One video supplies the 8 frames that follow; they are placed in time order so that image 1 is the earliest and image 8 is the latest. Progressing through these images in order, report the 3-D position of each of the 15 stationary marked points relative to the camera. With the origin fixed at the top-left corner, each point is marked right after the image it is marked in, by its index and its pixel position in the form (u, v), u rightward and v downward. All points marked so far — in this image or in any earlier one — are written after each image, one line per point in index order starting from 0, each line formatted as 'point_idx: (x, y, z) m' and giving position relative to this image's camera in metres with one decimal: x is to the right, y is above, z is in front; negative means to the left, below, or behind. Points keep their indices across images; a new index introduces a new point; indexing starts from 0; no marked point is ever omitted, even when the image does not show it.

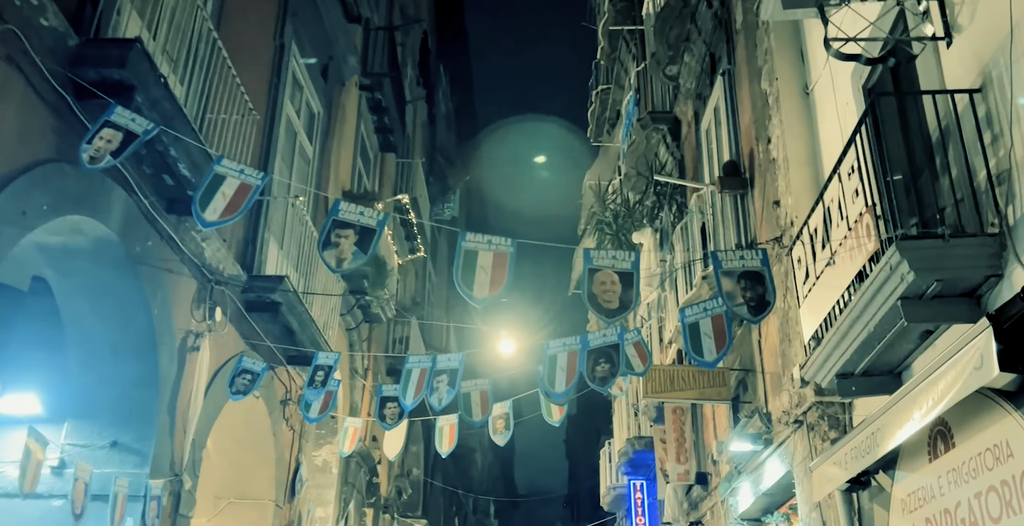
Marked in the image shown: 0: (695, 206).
0: (+2.0, +0.7, +10.1) m
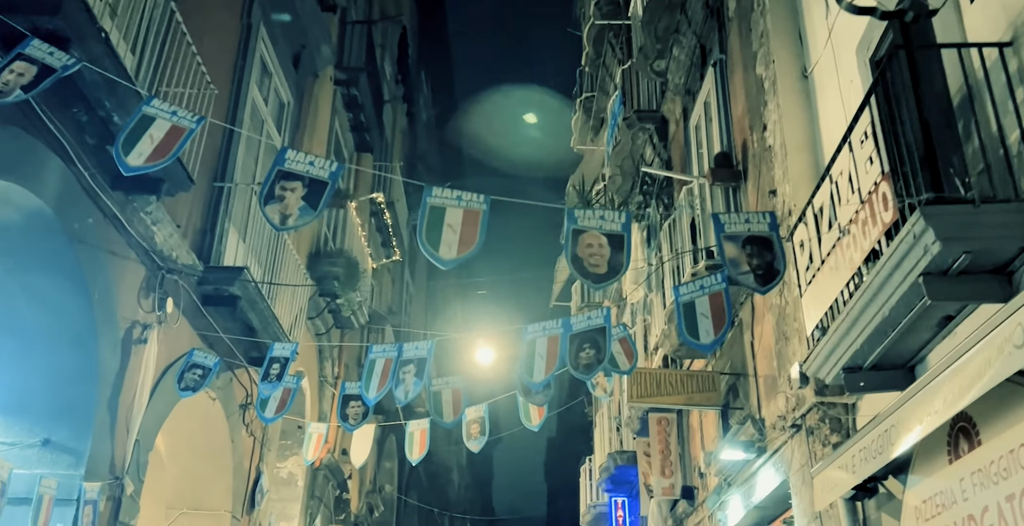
0: (+1.8, +0.7, +9.6) m
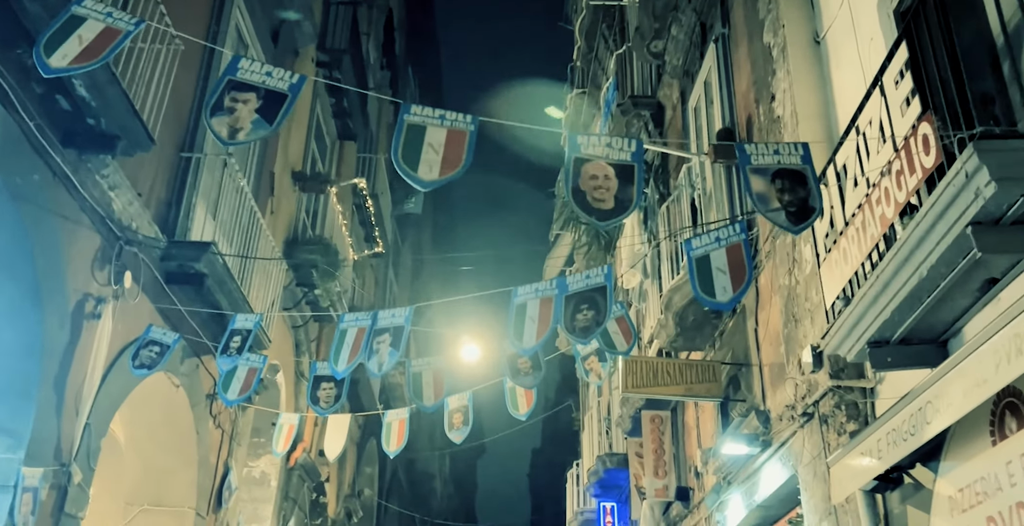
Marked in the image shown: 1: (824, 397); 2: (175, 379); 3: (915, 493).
0: (+1.7, +0.8, +9.0) m
1: (+2.1, -0.9, +6.2) m
2: (-3.1, -1.1, +8.4) m
3: (+2.3, -1.3, +5.1) m
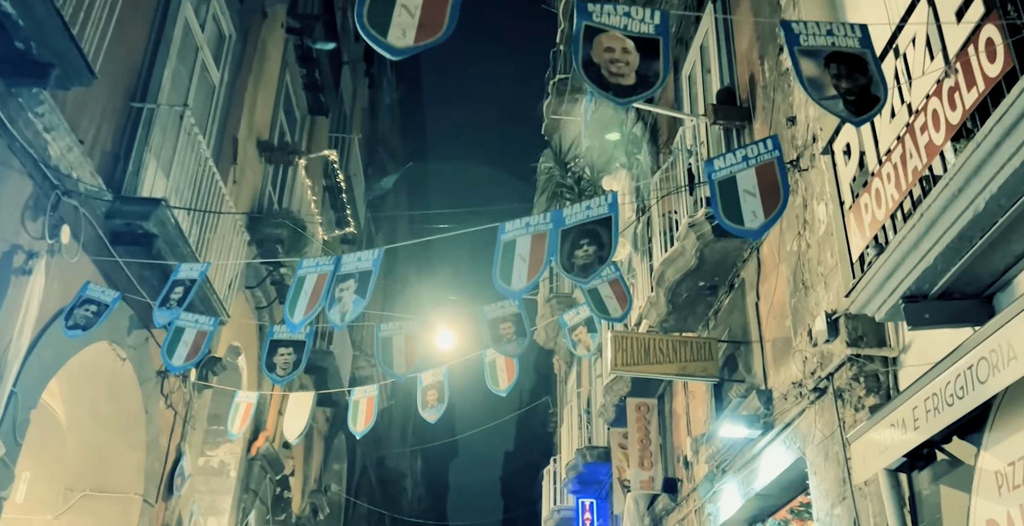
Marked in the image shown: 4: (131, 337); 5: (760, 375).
0: (+1.5, +1.1, +8.4) m
1: (+2.0, -0.6, +5.5) m
2: (-3.3, -0.7, +7.6) m
3: (+2.2, -1.0, +4.5) m
4: (-3.3, -0.6, +7.8) m
5: (+1.9, -0.9, +7.1) m
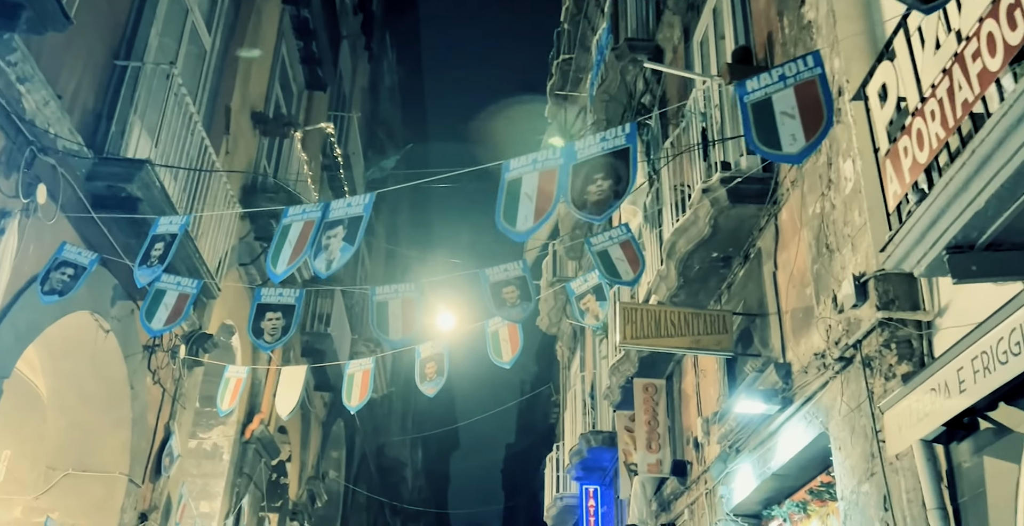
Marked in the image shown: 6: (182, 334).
0: (+1.6, +1.3, +8.0) m
1: (+2.0, -0.4, +5.2) m
2: (-3.2, -0.5, +7.2) m
3: (+2.2, -0.8, +4.1) m
4: (-3.2, -0.4, +7.4) m
5: (+2.0, -0.6, +6.7) m
6: (-3.2, -0.7, +8.9) m
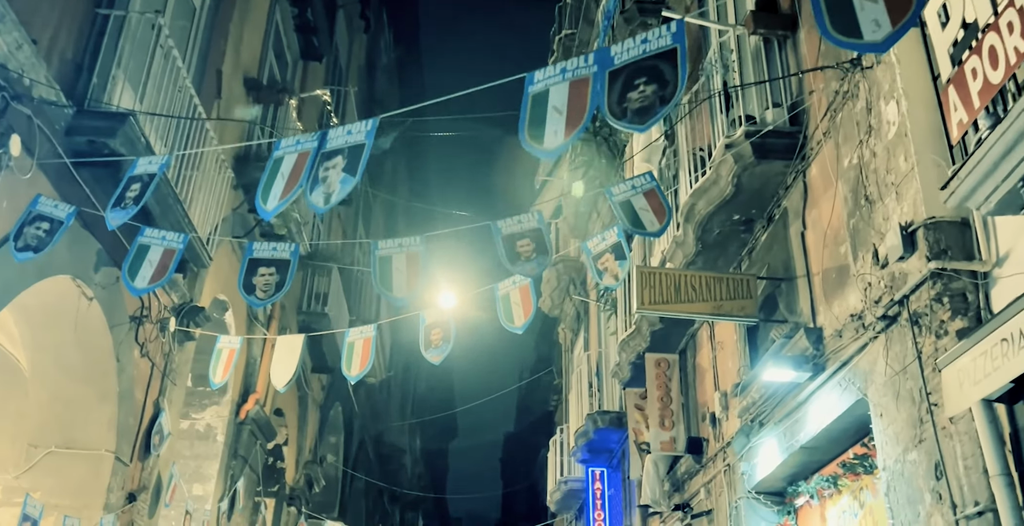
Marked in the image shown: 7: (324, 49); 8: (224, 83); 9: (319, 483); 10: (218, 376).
0: (+1.6, +1.6, +7.6) m
1: (+2.1, -0.1, +4.7) m
2: (-3.2, -0.2, +6.8) m
3: (+2.3, -0.5, +3.7) m
4: (-3.2, -0.1, +7.0) m
5: (+2.0, -0.3, +6.3) m
6: (-3.2, -0.4, +8.4) m
7: (-2.8, +3.2, +13.5) m
8: (-3.0, +1.9, +9.6) m
9: (-3.4, -3.9, +16.1) m
10: (-2.7, -1.1, +8.4) m
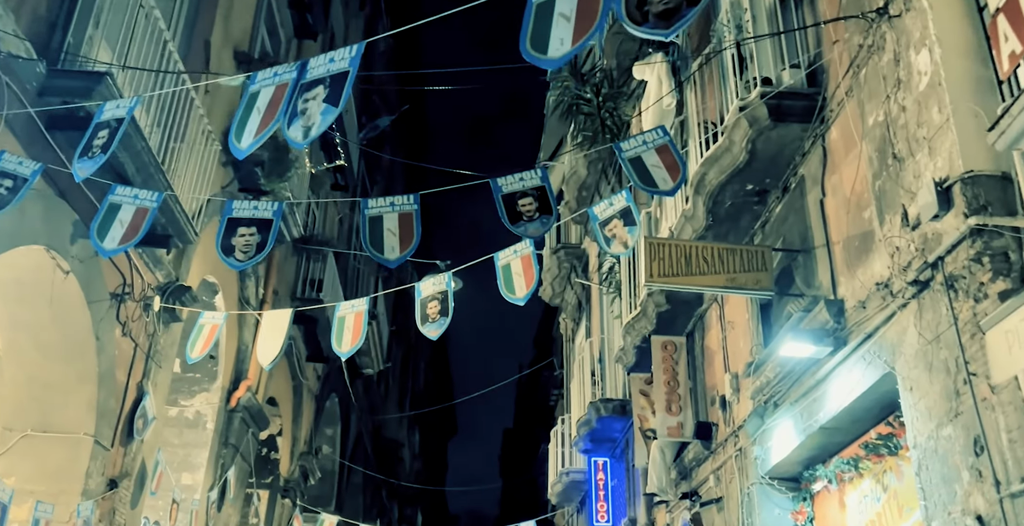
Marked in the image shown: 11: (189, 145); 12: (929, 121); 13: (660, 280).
0: (+1.6, +1.8, +7.2) m
1: (+2.1, +0.1, +4.4) m
2: (-3.2, 0.0, +6.4) m
3: (+2.3, -0.3, +3.3) m
4: (-3.2, +0.1, +6.6) m
5: (+2.0, -0.1, +5.9) m
6: (-3.1, -0.2, +8.1) m
7: (-2.8, +3.4, +13.2) m
8: (-3.0, +2.1, +9.2) m
9: (-3.4, -3.6, +15.7) m
10: (-2.7, -0.9, +8.1) m
11: (-2.9, +1.1, +8.3) m
12: (+2.1, +0.7, +4.6) m
13: (+1.0, -0.1, +6.2) m
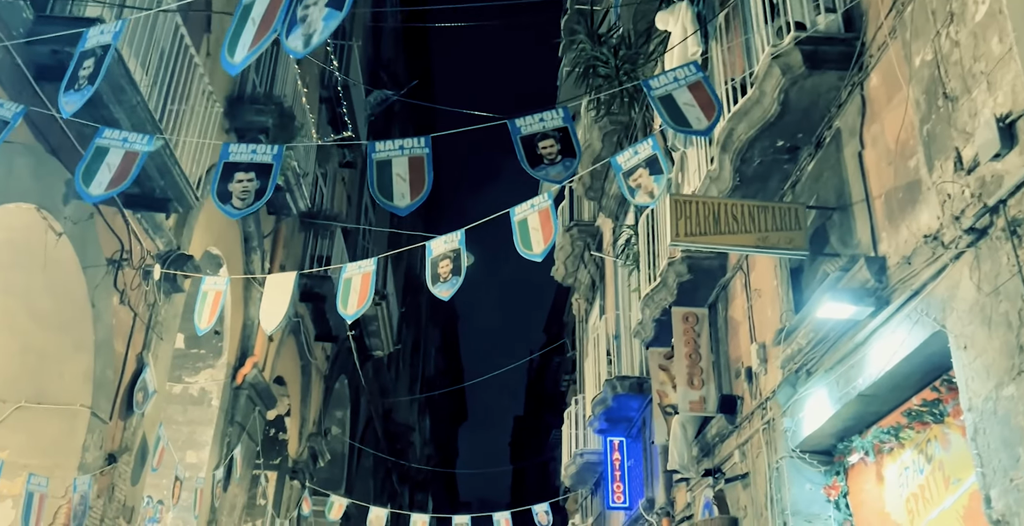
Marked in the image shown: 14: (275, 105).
0: (+1.7, +2.1, +6.8) m
1: (+2.2, +0.3, +4.0) m
2: (-3.0, +0.3, +6.1) m
3: (+2.4, -0.1, +2.9) m
4: (-3.0, +0.4, +6.3) m
5: (+2.1, +0.1, +5.5) m
6: (-3.0, +0.1, +7.7) m
7: (-2.6, +3.7, +12.8) m
8: (-2.9, +2.4, +8.8) m
9: (-3.2, -3.3, +15.4) m
10: (-2.6, -0.6, +7.7) m
11: (-2.8, +1.4, +7.9) m
12: (+2.2, +1.0, +4.2) m
13: (+1.1, +0.2, +5.8) m
14: (-2.4, +1.7, +9.4) m
